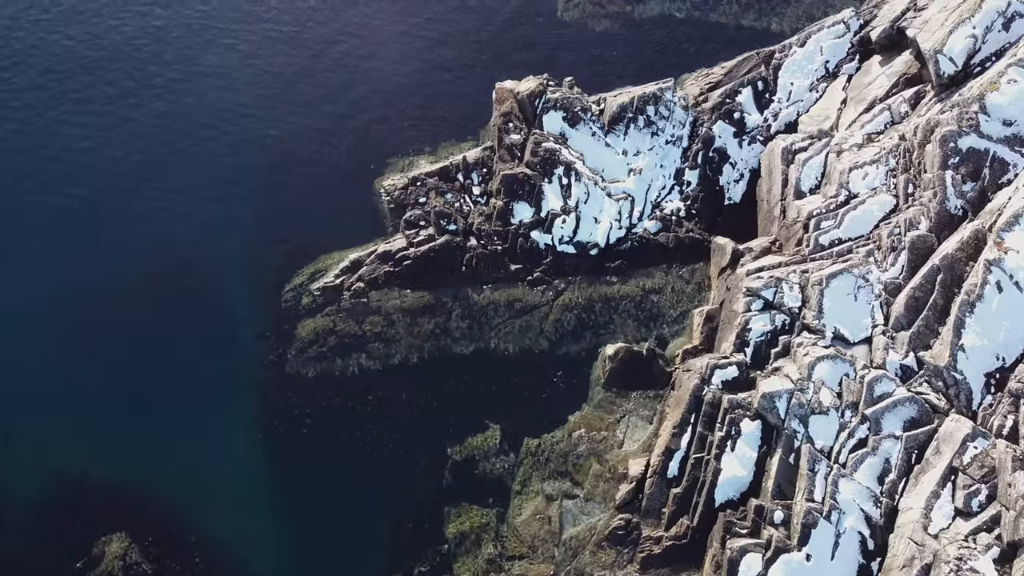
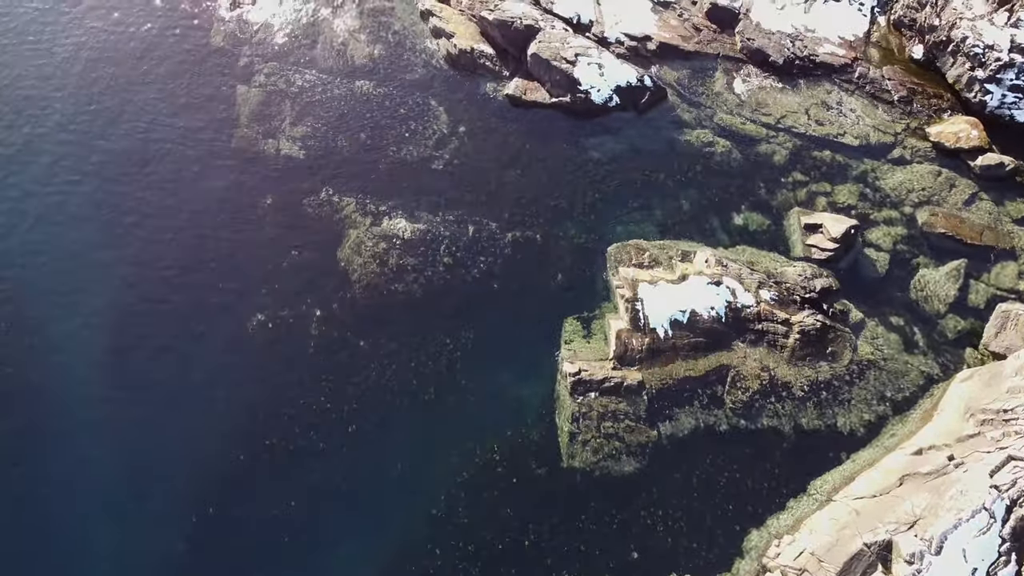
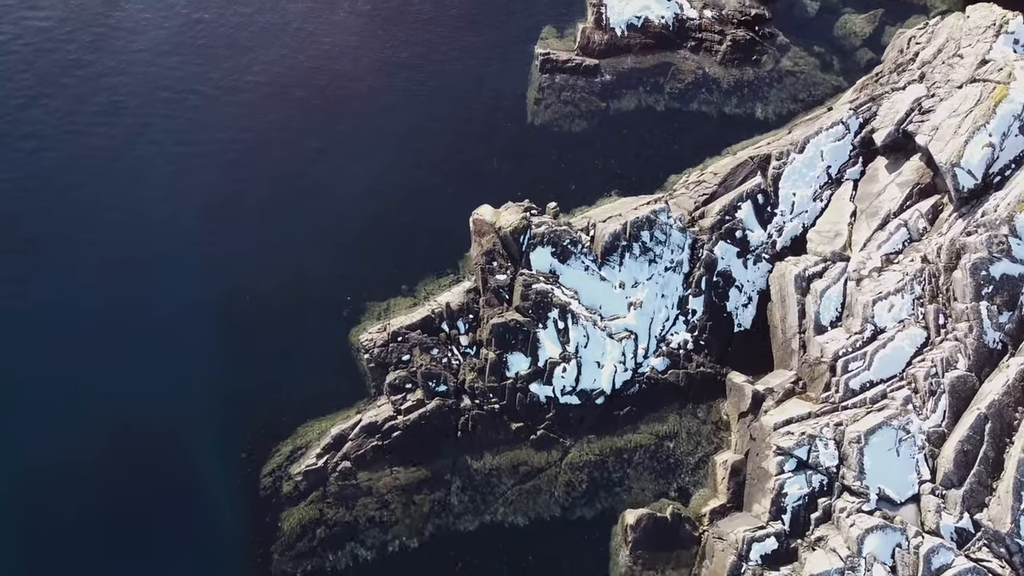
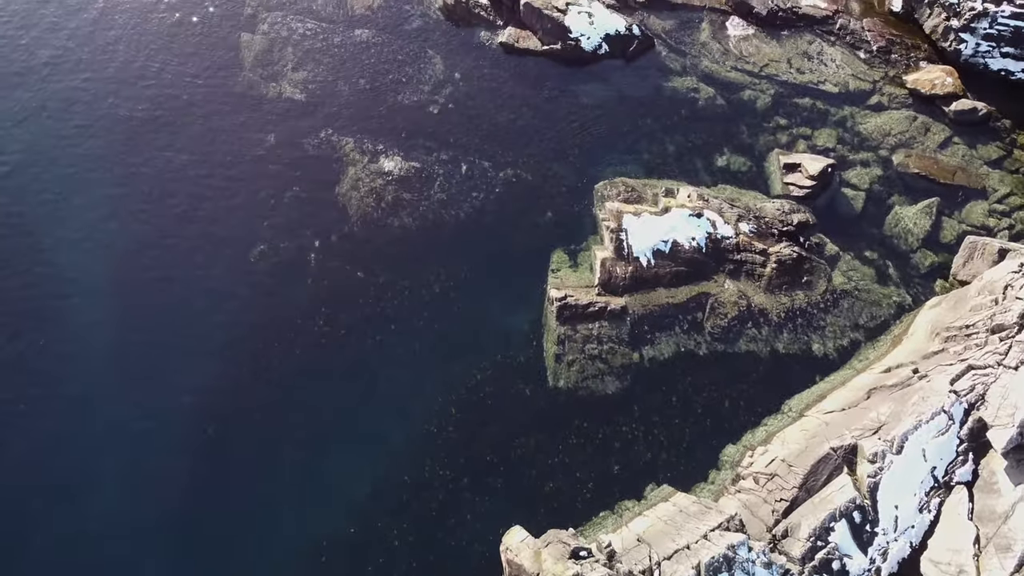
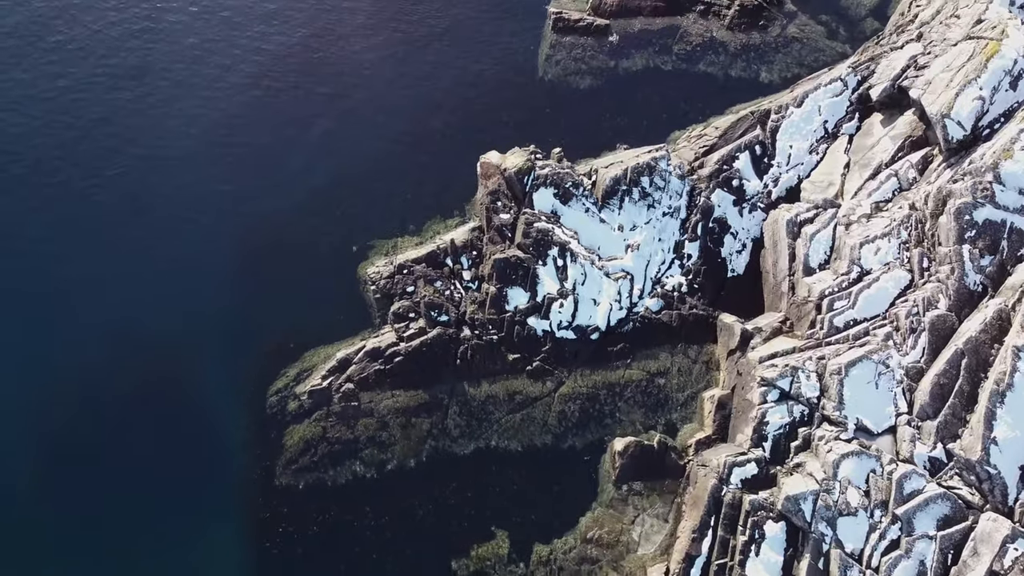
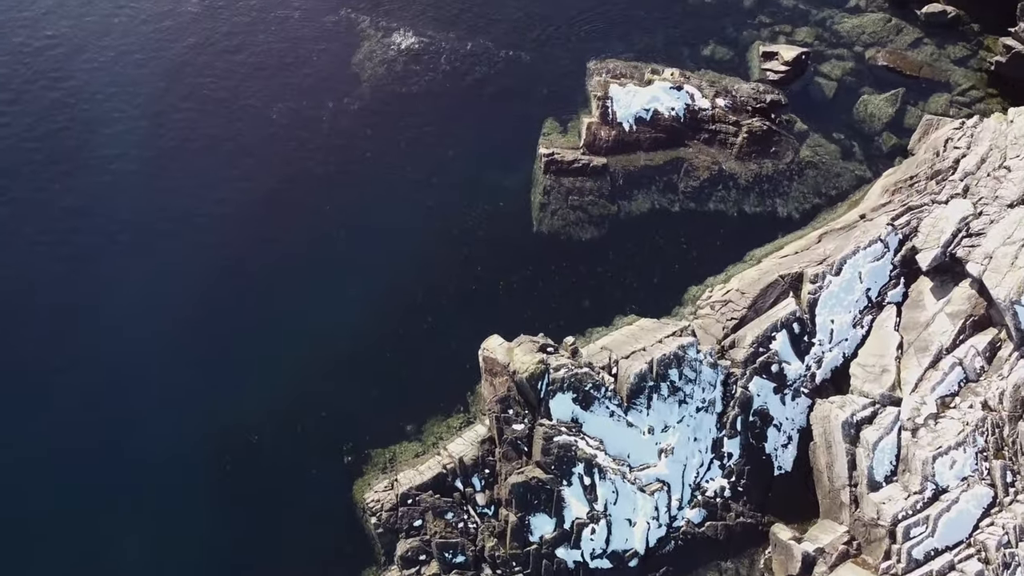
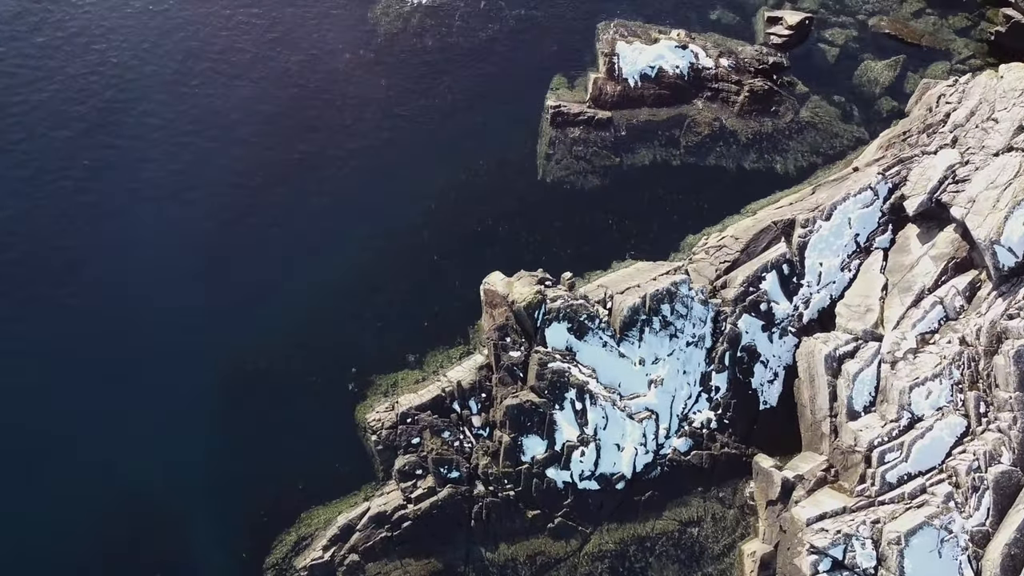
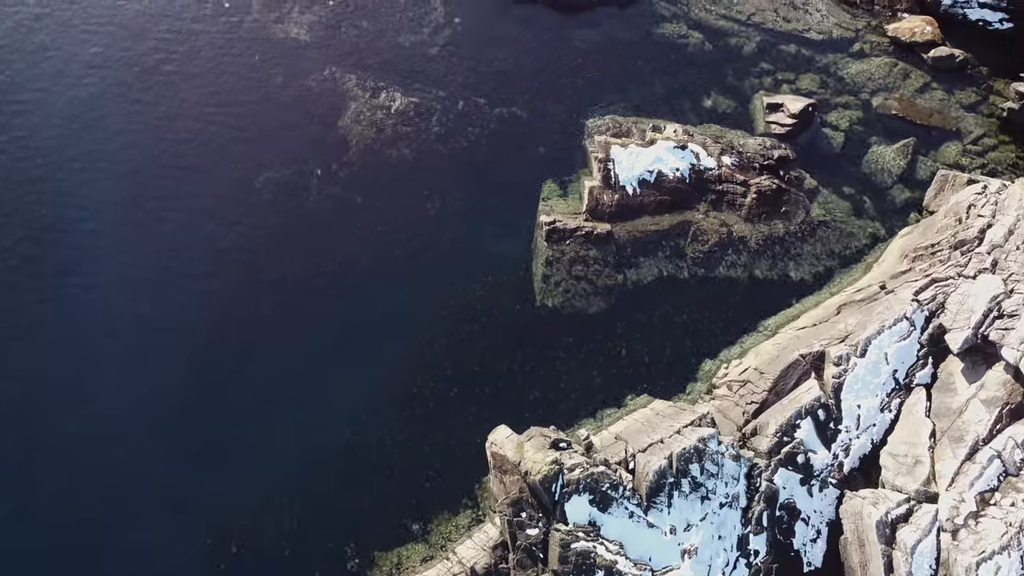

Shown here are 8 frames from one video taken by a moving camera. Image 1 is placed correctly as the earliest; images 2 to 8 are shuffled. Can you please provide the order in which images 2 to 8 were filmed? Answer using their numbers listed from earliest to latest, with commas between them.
5, 3, 7, 6, 8, 4, 2
